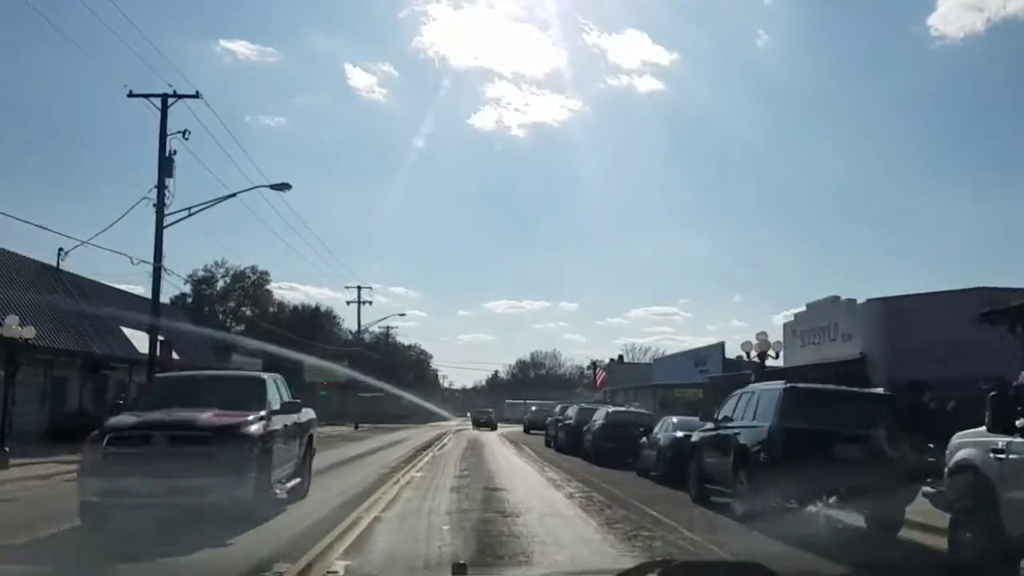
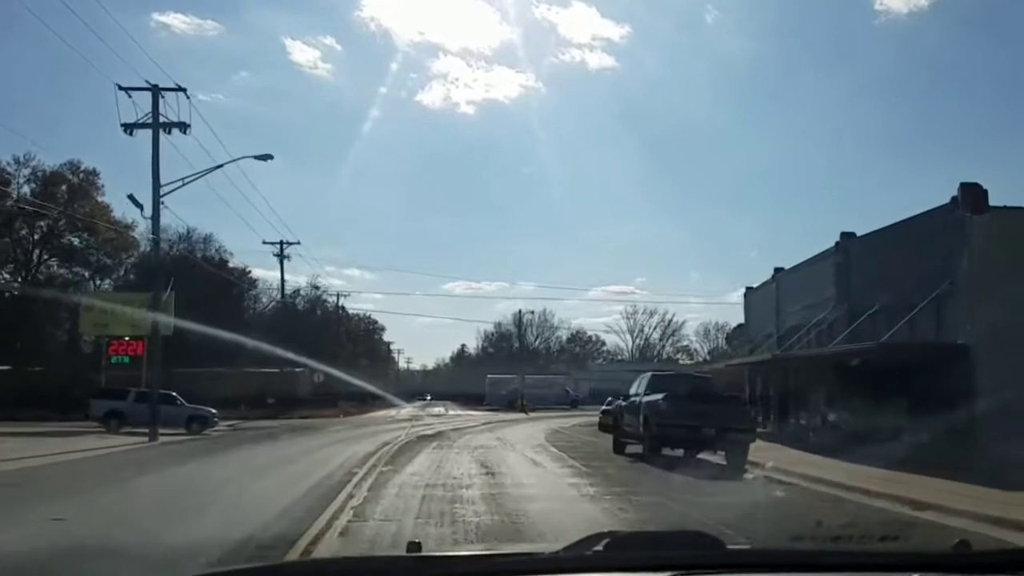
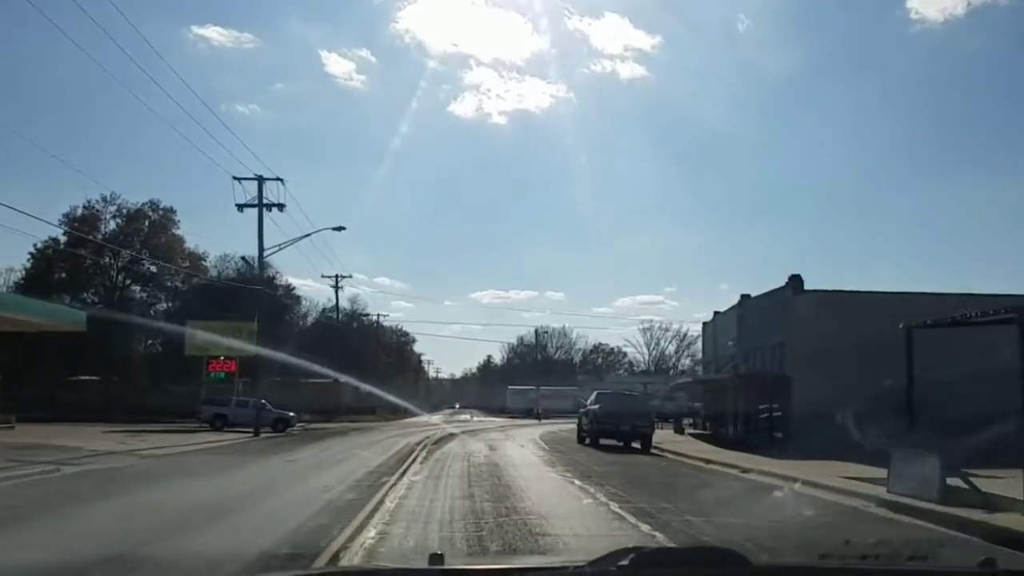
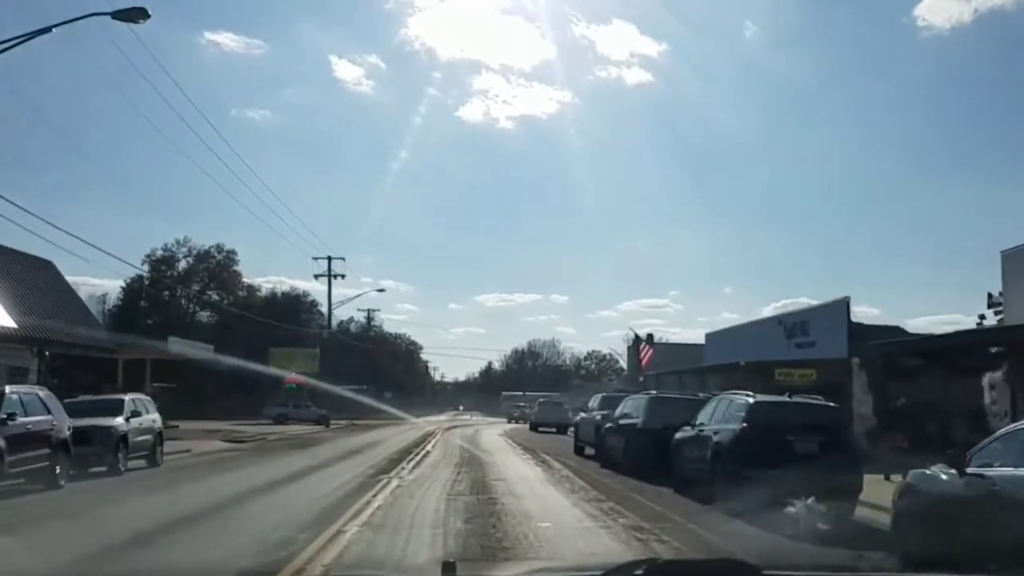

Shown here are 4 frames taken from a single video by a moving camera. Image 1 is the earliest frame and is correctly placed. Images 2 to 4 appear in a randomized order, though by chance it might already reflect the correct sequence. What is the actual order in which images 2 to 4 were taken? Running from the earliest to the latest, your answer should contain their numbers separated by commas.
4, 3, 2
